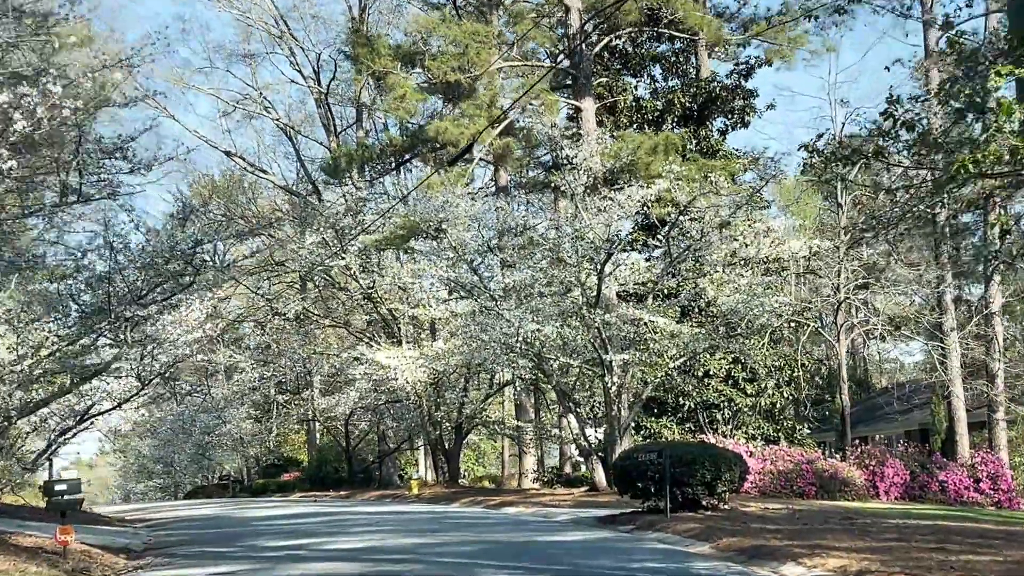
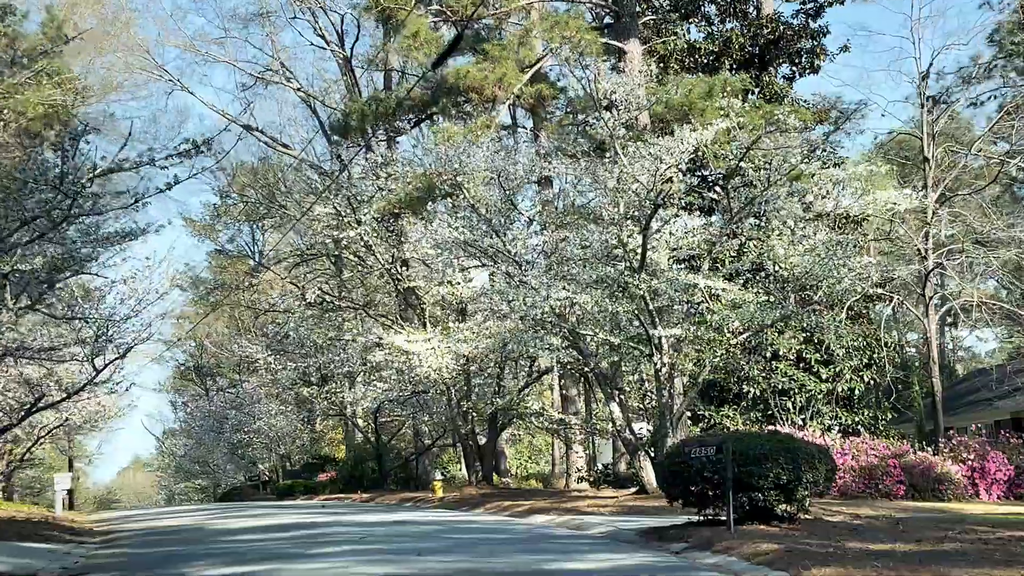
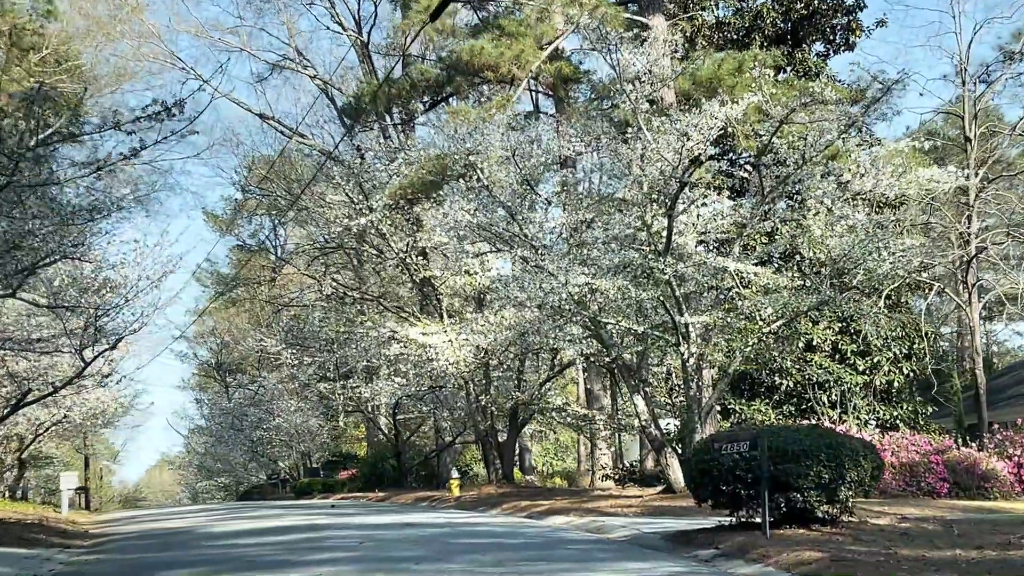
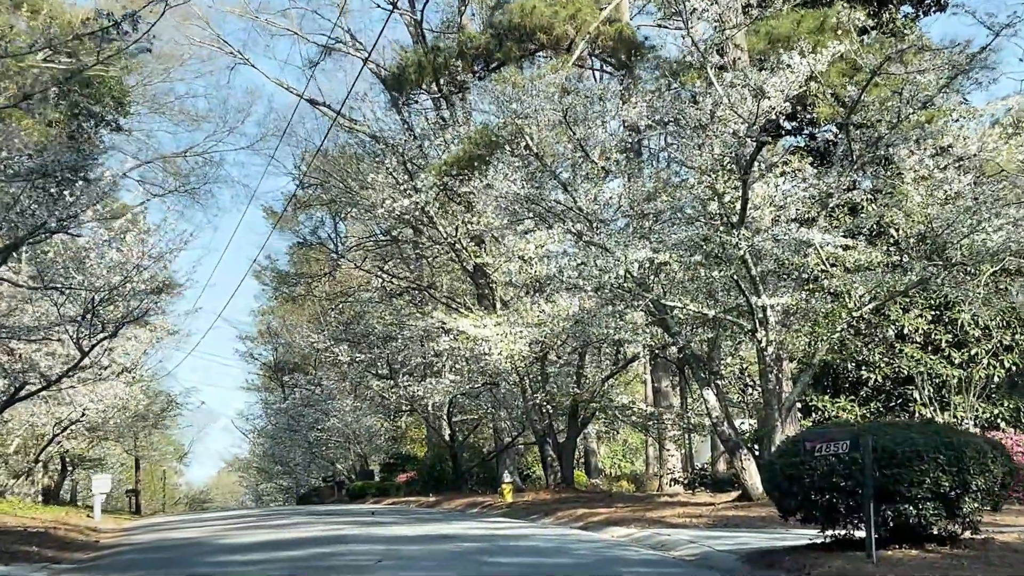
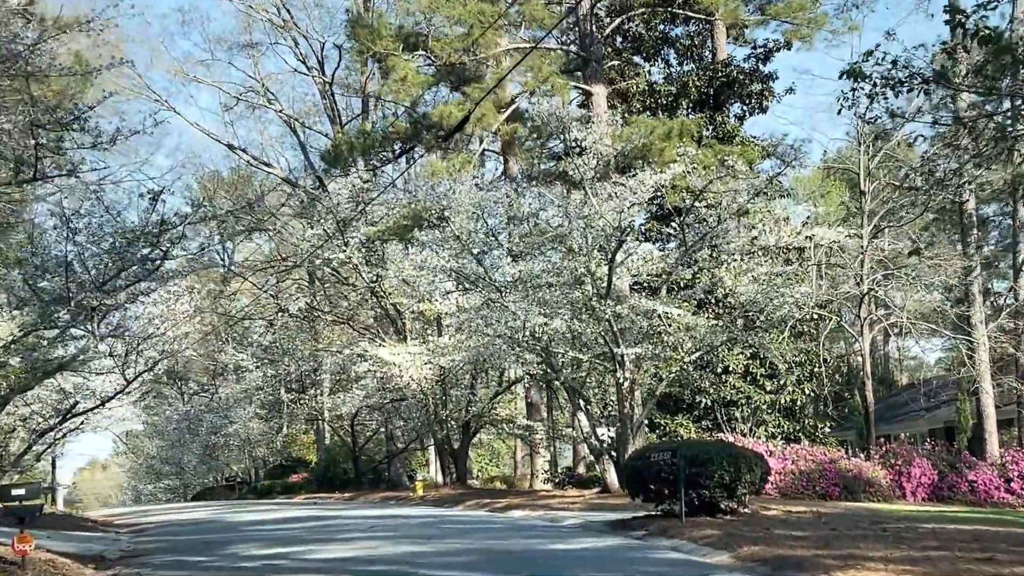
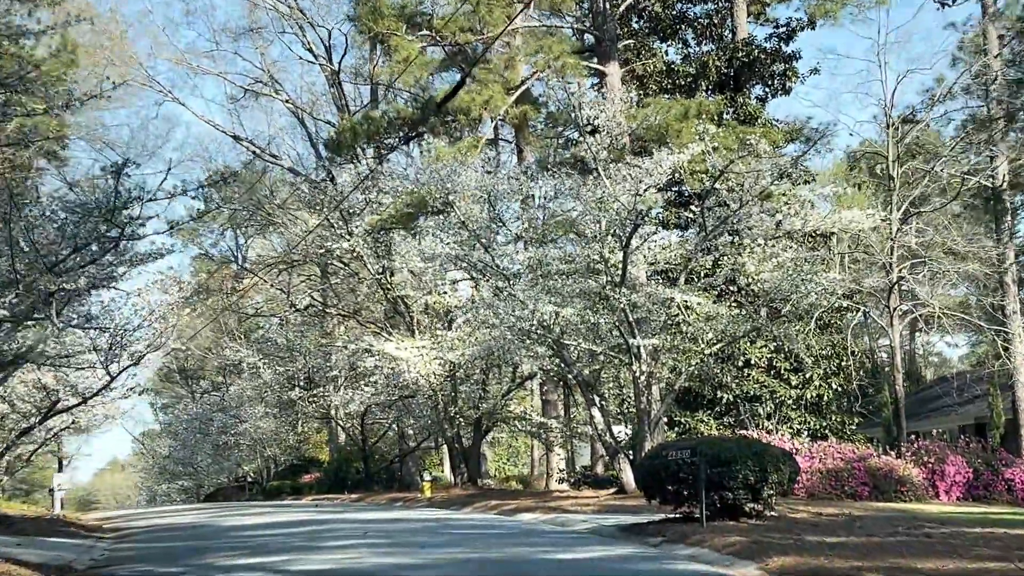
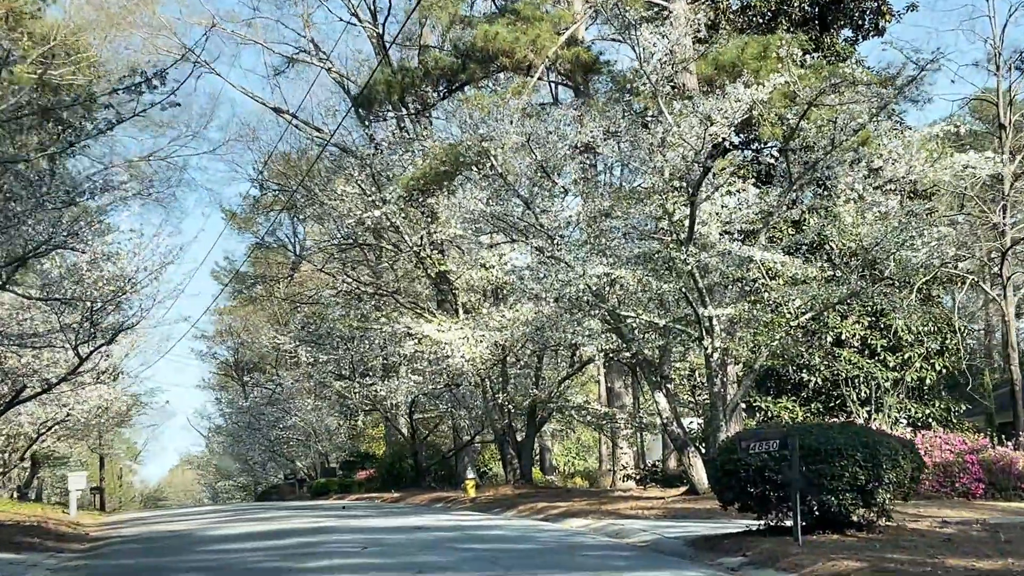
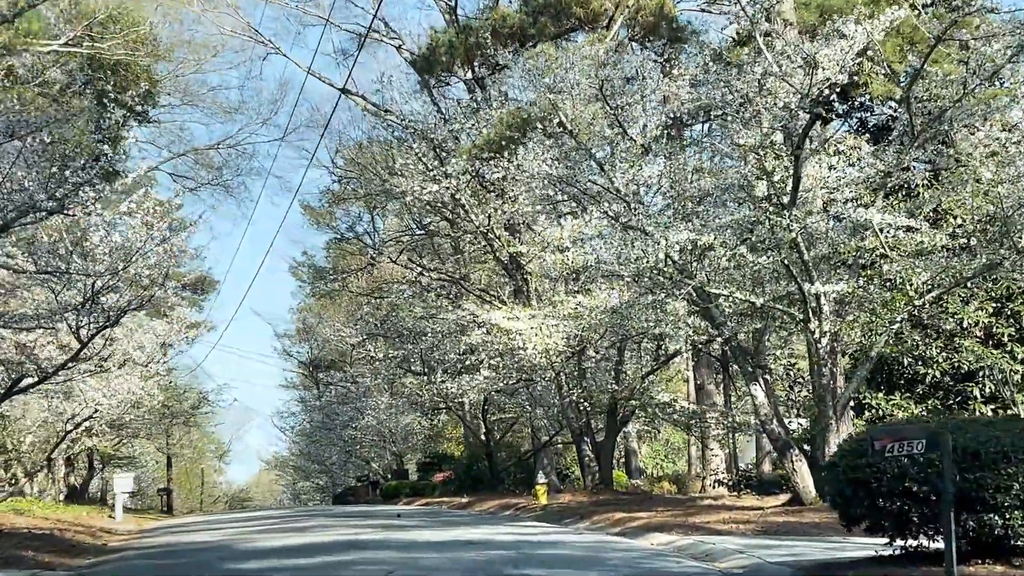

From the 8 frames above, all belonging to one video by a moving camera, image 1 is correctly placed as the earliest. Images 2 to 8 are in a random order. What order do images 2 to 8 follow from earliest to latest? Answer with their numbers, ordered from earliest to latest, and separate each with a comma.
5, 6, 2, 3, 7, 4, 8
